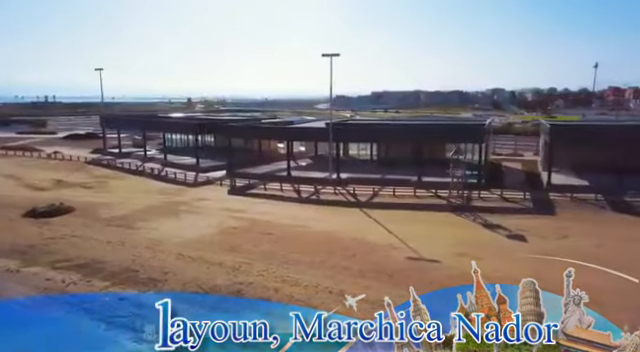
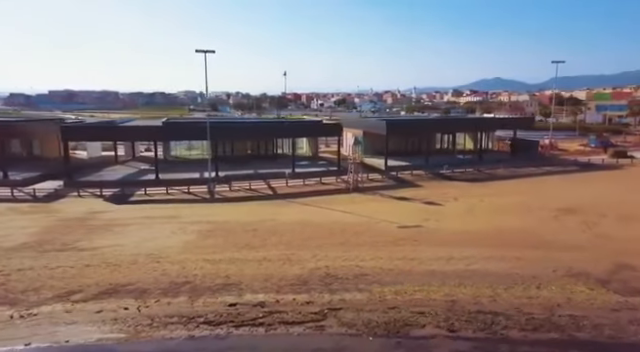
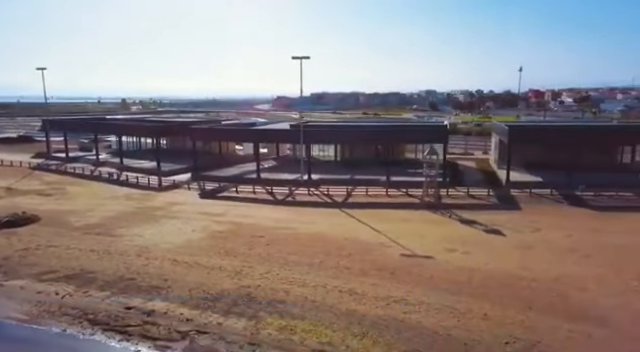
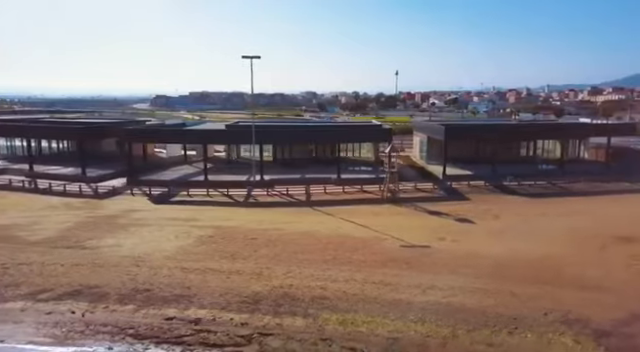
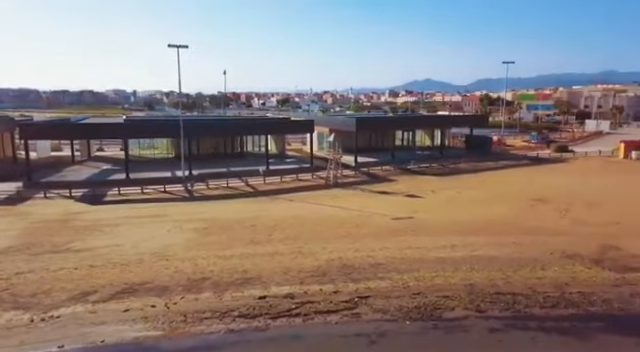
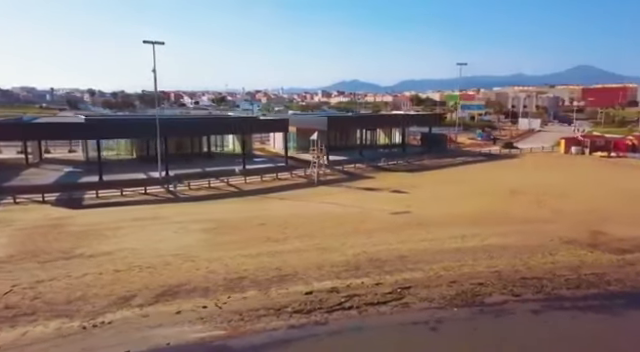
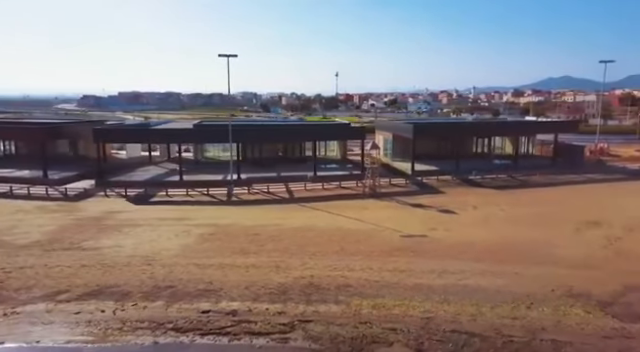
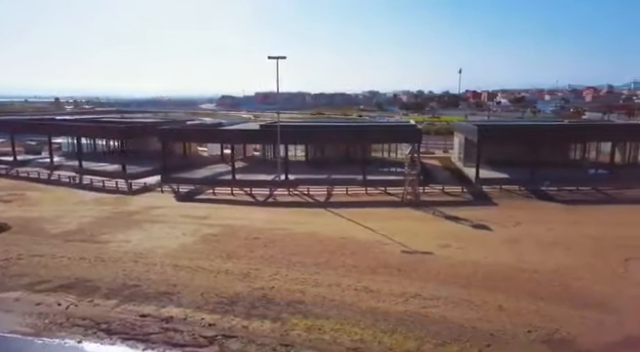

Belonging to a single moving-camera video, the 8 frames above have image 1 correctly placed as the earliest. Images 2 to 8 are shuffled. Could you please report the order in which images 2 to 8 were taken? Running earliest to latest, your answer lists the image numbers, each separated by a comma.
3, 8, 4, 7, 2, 5, 6
